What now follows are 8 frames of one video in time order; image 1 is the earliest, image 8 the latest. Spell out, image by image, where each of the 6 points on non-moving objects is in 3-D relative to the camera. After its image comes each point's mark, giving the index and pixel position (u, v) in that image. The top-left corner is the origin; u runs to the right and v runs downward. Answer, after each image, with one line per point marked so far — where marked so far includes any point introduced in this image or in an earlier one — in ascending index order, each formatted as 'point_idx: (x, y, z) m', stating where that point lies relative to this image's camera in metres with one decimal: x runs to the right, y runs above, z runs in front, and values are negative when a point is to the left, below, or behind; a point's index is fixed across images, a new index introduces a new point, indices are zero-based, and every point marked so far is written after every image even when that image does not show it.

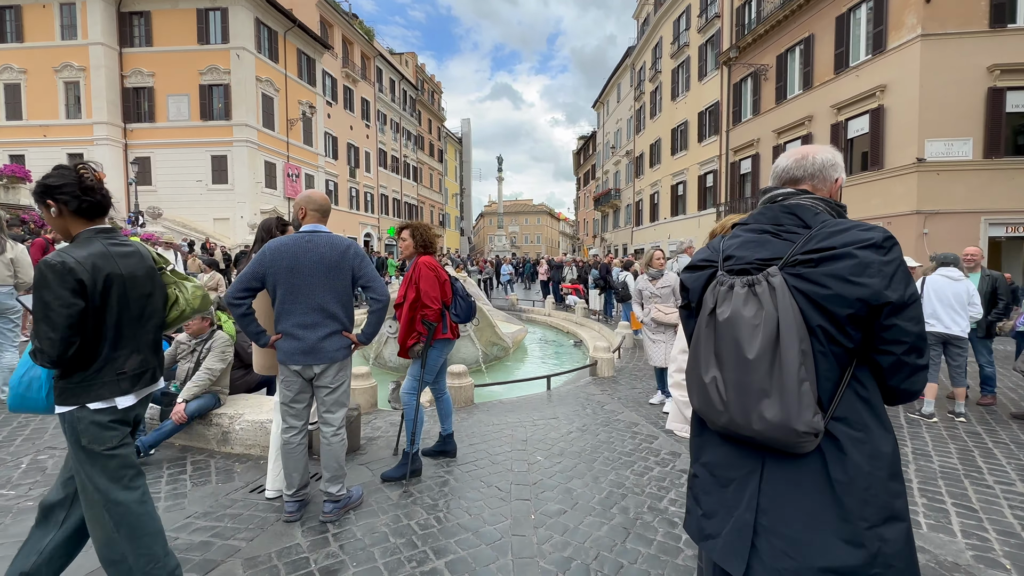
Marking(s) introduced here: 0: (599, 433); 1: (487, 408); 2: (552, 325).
0: (+0.8, -1.4, +4.4) m
1: (-0.3, -1.4, +5.4) m
2: (+1.3, -1.2, +14.2) m
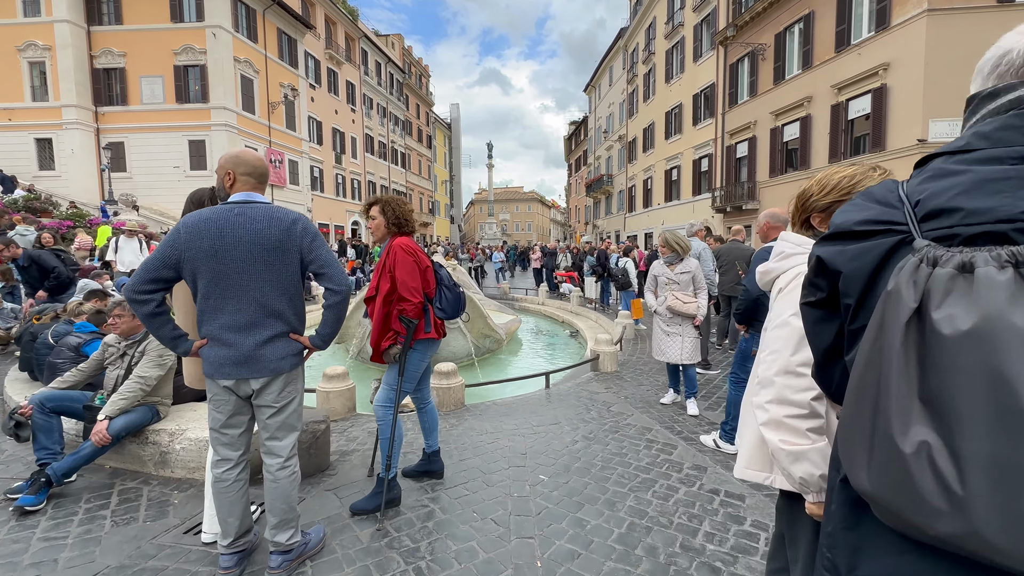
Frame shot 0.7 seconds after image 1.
0: (+0.8, -1.3, +3.8) m
1: (-0.4, -1.3, +4.8) m
2: (+1.0, -0.8, +13.6) m
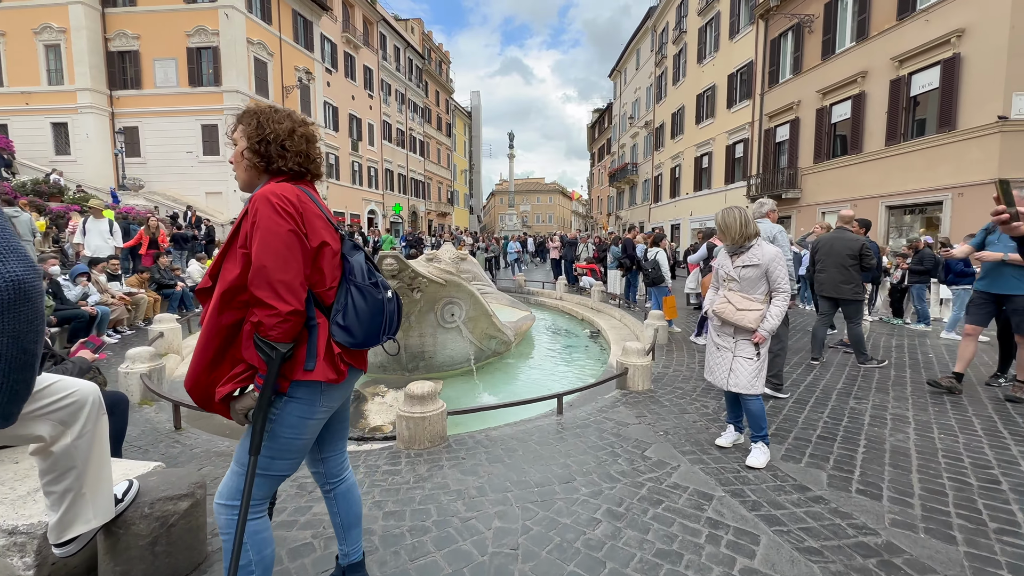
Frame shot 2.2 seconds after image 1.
0: (+0.7, -1.3, +2.4) m
1: (-0.4, -1.3, +3.5) m
2: (+1.4, -0.6, +12.3) m
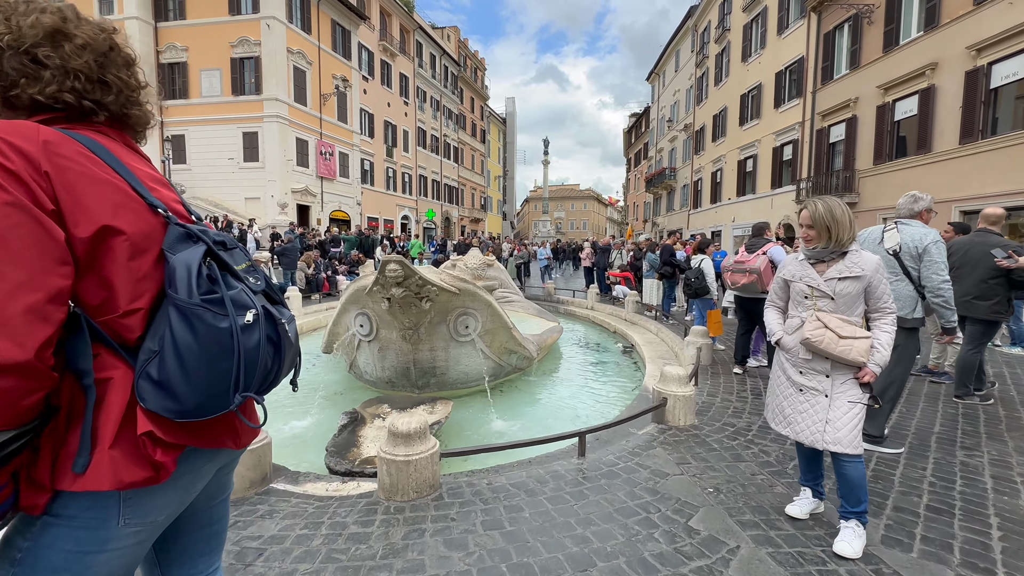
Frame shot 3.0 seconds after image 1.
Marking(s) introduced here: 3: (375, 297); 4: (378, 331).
0: (+0.7, -1.4, +1.6) m
1: (-0.4, -1.3, +2.7) m
2: (+2.1, -0.9, +11.4) m
3: (-1.7, -0.1, +5.5) m
4: (-1.8, -0.6, +5.9) m
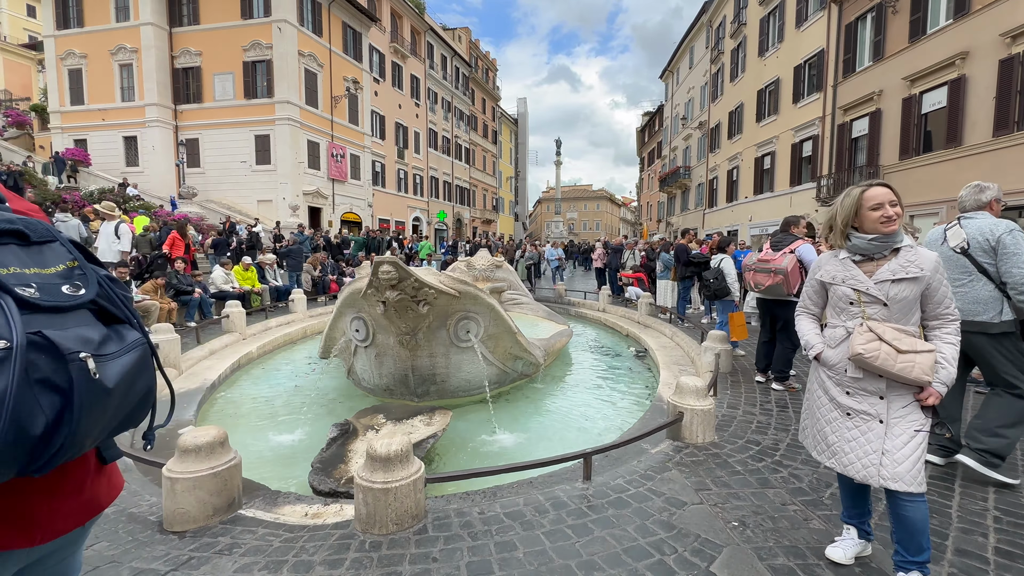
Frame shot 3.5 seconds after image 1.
0: (+0.6, -1.4, +1.3) m
1: (-0.4, -1.4, +2.4) m
2: (+2.3, -0.9, +11.0) m
3: (-1.6, -0.1, +5.2) m
4: (-1.7, -0.6, +5.6) m
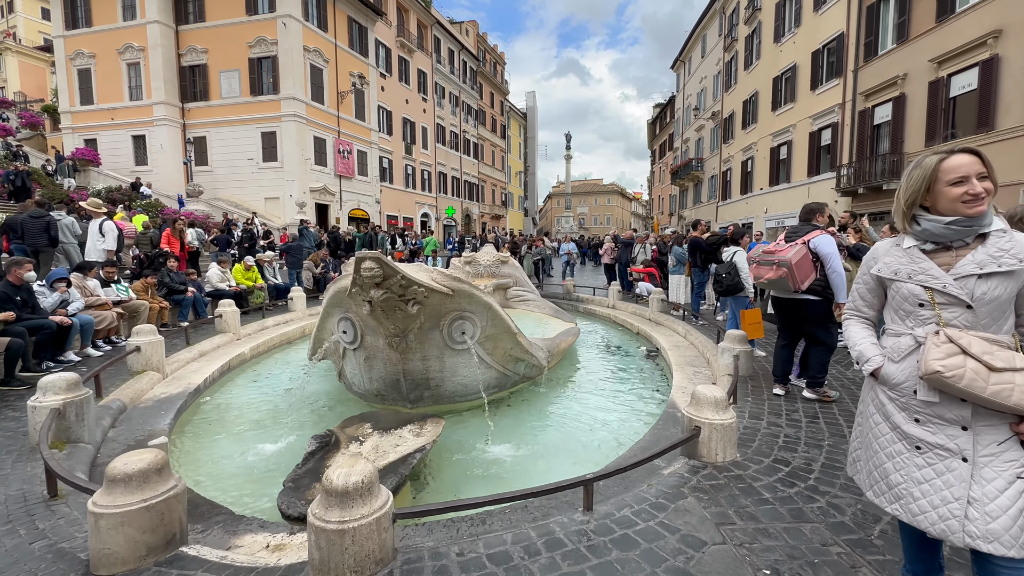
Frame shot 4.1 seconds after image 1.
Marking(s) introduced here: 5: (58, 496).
0: (+0.5, -1.4, +0.8) m
1: (-0.5, -1.4, +2.0) m
2: (+2.4, -0.8, +10.5) m
3: (-1.7, -0.1, +4.8) m
4: (-1.7, -0.6, +5.2) m
5: (-3.0, -1.4, +3.0) m
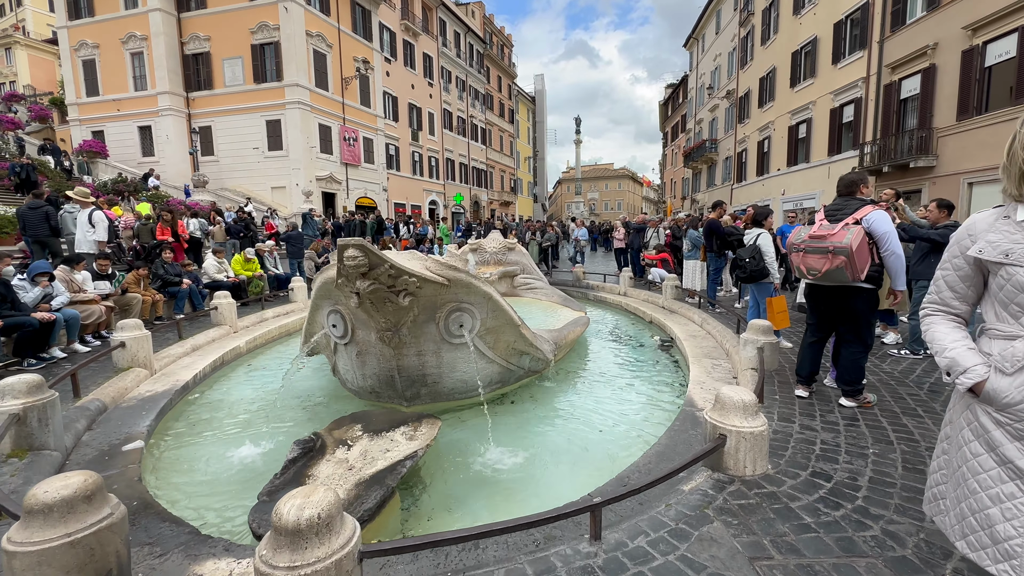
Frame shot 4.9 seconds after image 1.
0: (+0.4, -1.4, +0.4) m
1: (-0.5, -1.3, +1.6) m
2: (+2.6, -0.5, +10.0) m
3: (-1.7, 0.0, +4.4) m
4: (-1.7, -0.5, +4.8) m
5: (-3.1, -1.4, +2.7) m
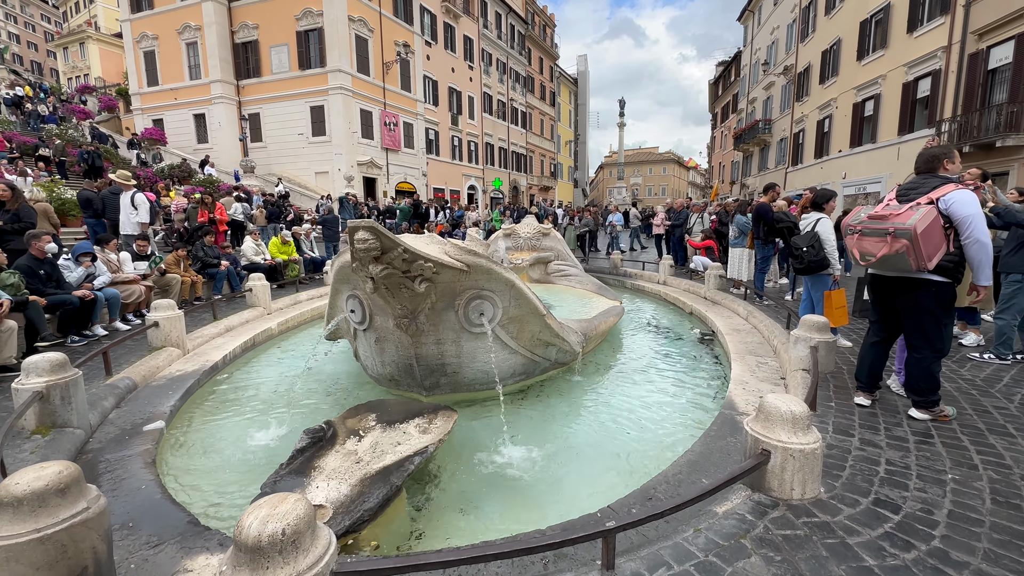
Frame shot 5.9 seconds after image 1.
0: (+0.3, -1.4, +0.1) m
1: (-0.6, -1.3, +1.4) m
2: (+3.2, -0.3, +9.5) m
3: (-1.4, +0.1, +4.3) m
4: (-1.5, -0.3, +4.7) m
5: (-3.0, -1.2, +2.7) m
